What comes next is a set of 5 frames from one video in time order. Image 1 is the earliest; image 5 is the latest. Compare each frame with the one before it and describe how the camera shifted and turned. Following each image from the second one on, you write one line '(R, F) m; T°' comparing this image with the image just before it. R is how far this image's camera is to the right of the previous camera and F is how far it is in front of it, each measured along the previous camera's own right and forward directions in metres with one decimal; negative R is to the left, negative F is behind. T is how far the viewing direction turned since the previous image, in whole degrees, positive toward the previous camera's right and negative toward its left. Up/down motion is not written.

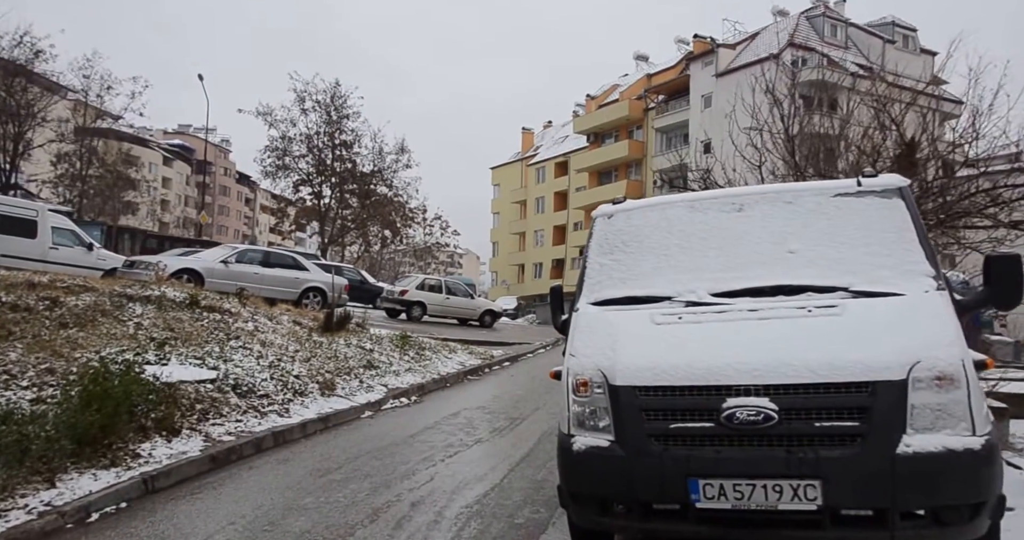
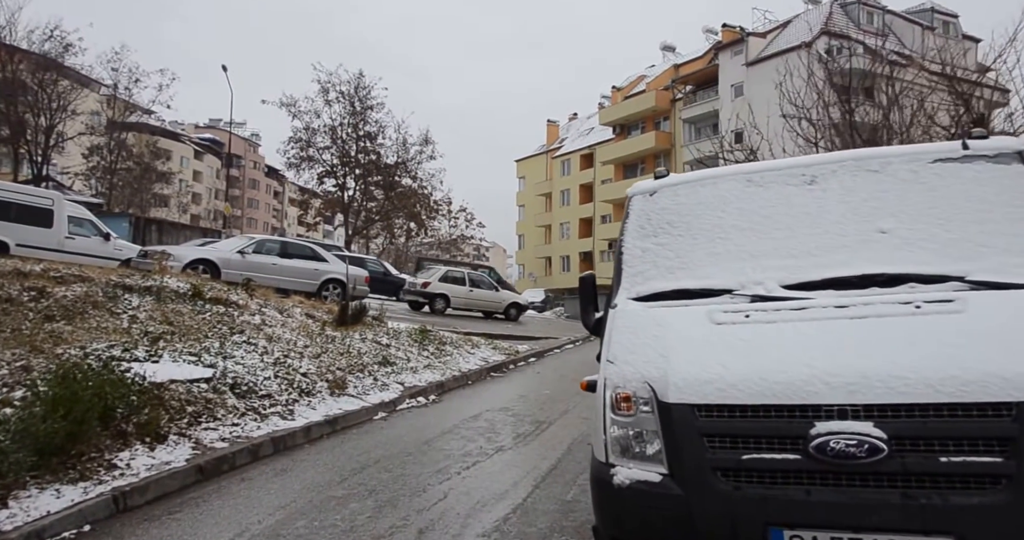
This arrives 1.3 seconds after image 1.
(0.0, +0.8) m; -2°
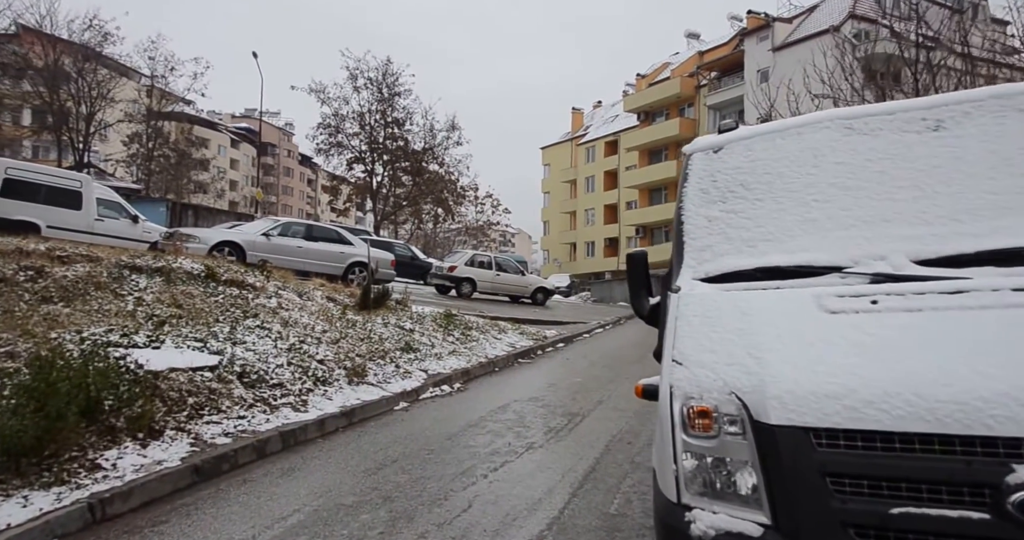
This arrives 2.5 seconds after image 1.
(-0.1, +0.8) m; -3°
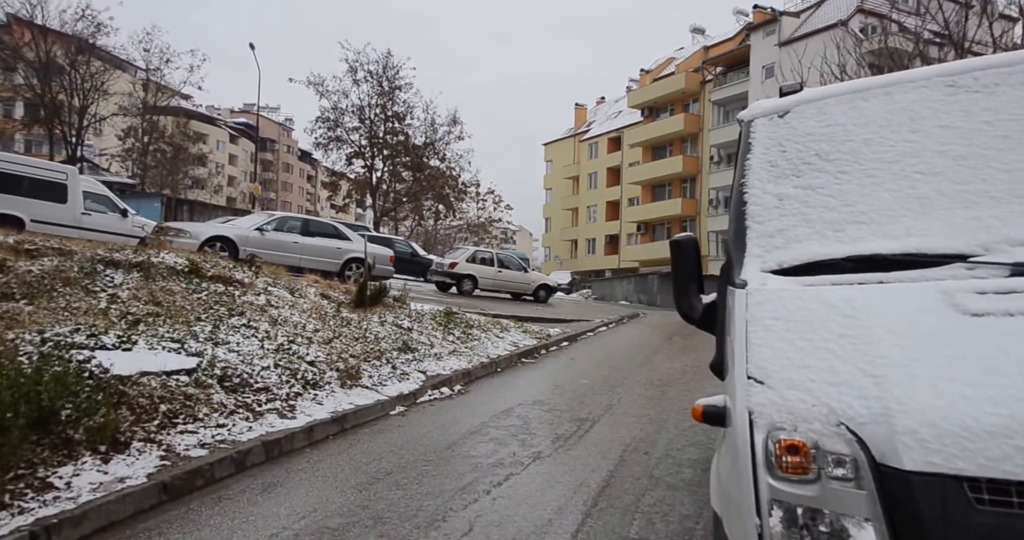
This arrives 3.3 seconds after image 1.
(-0.1, +0.6) m; 0°
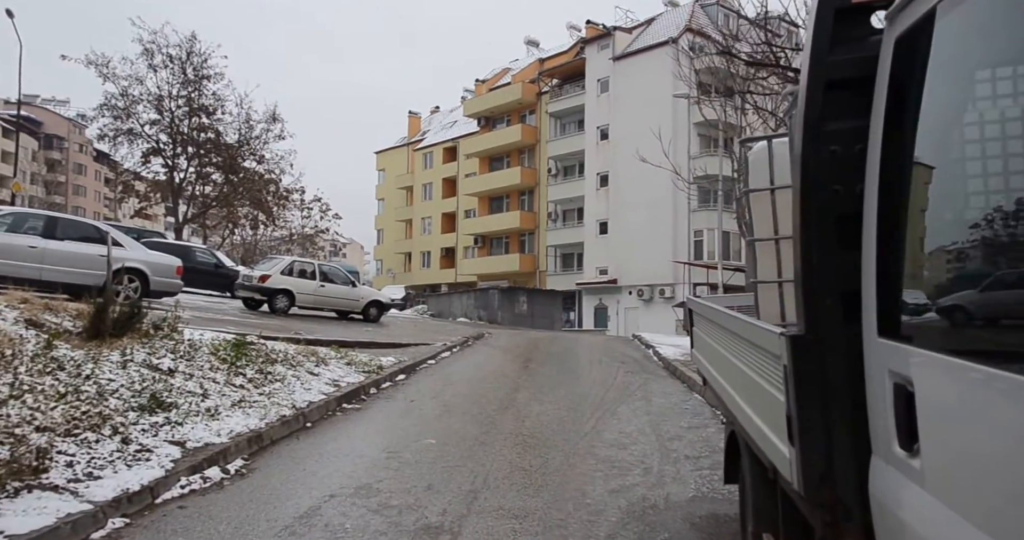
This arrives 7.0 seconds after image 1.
(+0.2, +2.5) m; +17°
